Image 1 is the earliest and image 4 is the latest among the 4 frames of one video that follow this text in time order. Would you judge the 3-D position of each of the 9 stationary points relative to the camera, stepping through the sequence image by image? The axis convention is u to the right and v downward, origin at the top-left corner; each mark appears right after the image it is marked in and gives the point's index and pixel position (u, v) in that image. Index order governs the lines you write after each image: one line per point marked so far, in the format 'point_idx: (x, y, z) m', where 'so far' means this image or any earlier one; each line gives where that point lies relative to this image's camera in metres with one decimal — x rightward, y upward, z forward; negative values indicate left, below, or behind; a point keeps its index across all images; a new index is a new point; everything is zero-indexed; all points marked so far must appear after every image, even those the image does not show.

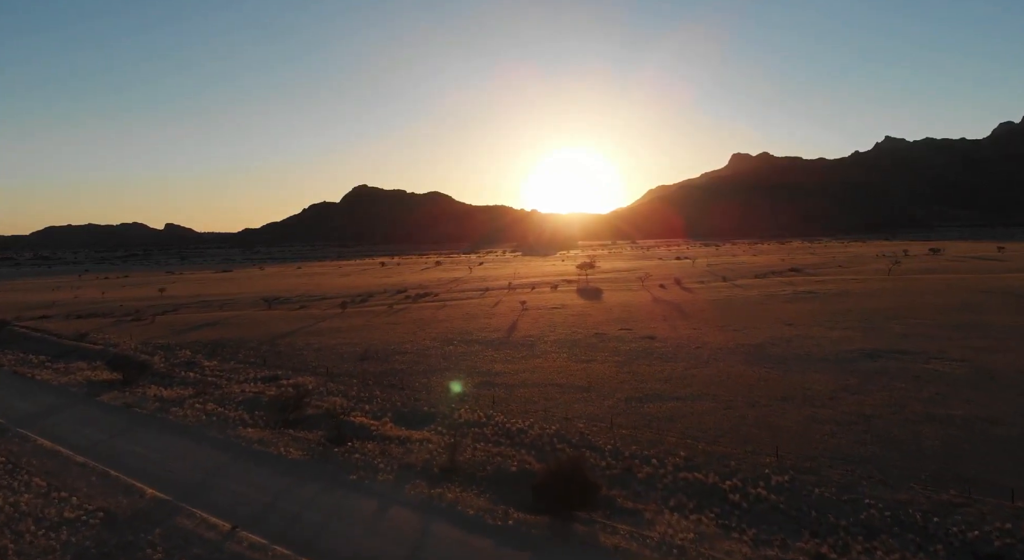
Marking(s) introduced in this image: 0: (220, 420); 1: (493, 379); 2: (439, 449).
0: (-8.1, -3.9, +15.7) m
1: (-0.6, -3.3, +19.2) m
2: (-1.7, -3.8, +12.9) m
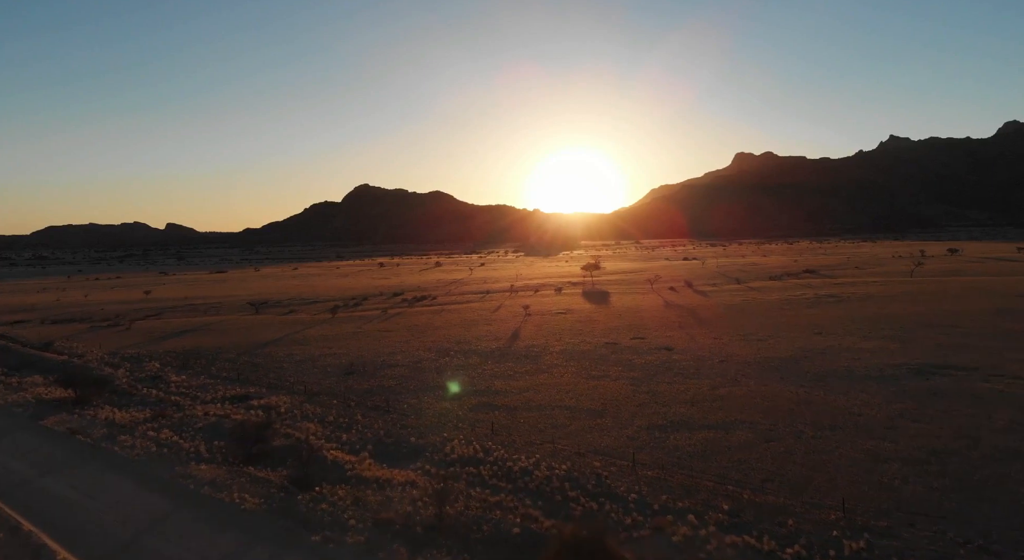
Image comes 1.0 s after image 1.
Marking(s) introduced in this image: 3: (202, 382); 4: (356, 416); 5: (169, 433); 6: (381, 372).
0: (-8.0, -4.1, +13.4) m
1: (-0.6, -3.5, +16.8) m
2: (-1.6, -4.0, +10.6) m
3: (-10.8, -3.6, +19.8) m
4: (-4.2, -3.7, +15.4) m
5: (-8.9, -4.0, +14.7) m
6: (-4.6, -3.2, +19.9) m
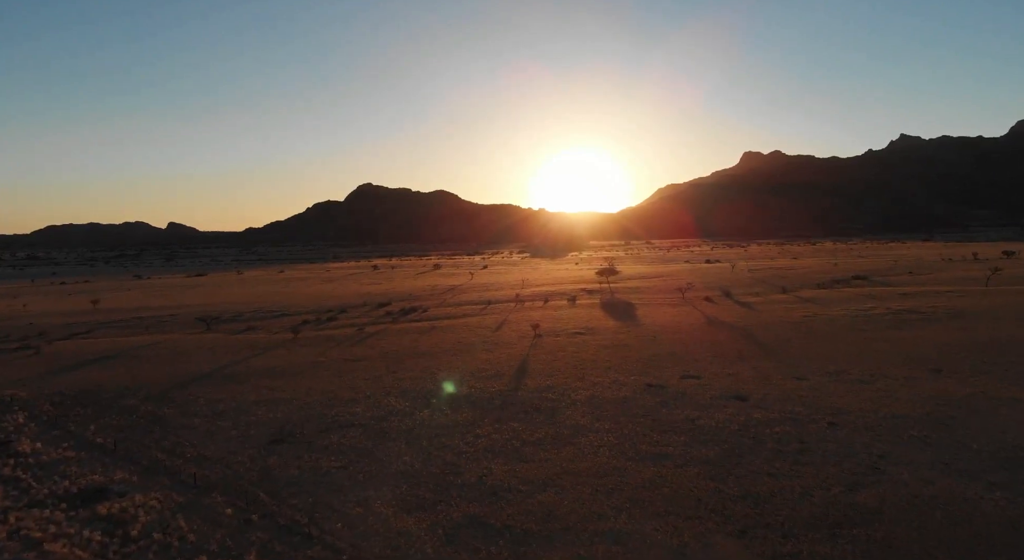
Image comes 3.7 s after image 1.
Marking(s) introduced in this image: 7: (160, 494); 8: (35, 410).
0: (-7.9, -4.7, +6.9) m
1: (-0.4, -4.0, +10.3) m
2: (-1.5, -4.6, +4.1) m
3: (-10.7, -4.1, +13.4) m
4: (-4.1, -4.2, +8.9) m
5: (-8.8, -4.5, +8.3) m
6: (-4.4, -3.8, +13.4) m
7: (-6.9, -4.2, +11.1) m
8: (-14.2, -3.8, +17.1) m
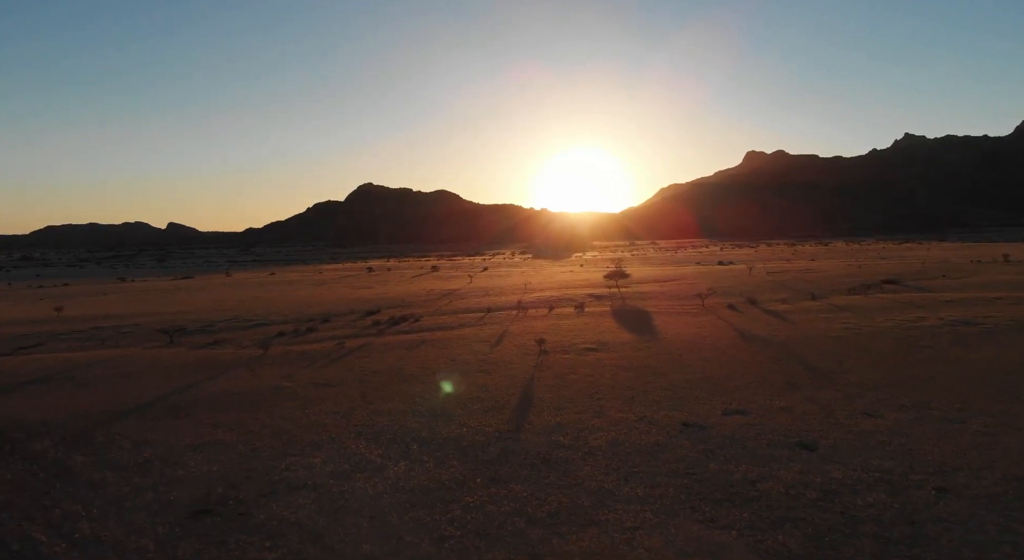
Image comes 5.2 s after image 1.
0: (-7.9, -5.0, +3.6) m
1: (-0.4, -4.3, +6.9) m
2: (-1.5, -4.9, +0.7) m
3: (-10.6, -4.4, +10.0) m
4: (-4.1, -4.6, +5.5) m
5: (-8.8, -4.8, +4.9) m
6: (-4.4, -4.1, +10.0) m
7: (-6.9, -4.5, +7.8) m
8: (-14.2, -4.1, +13.7) m
